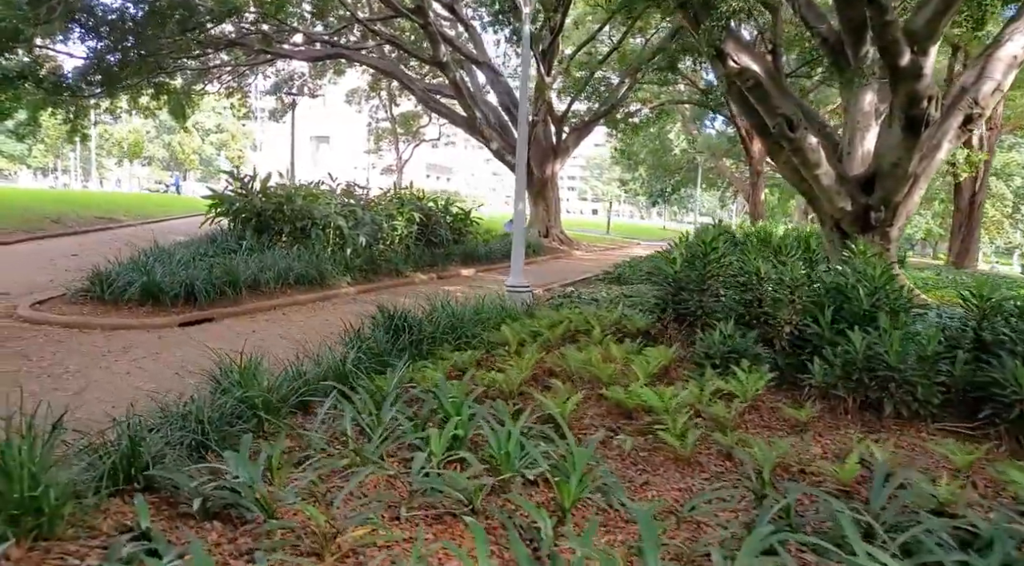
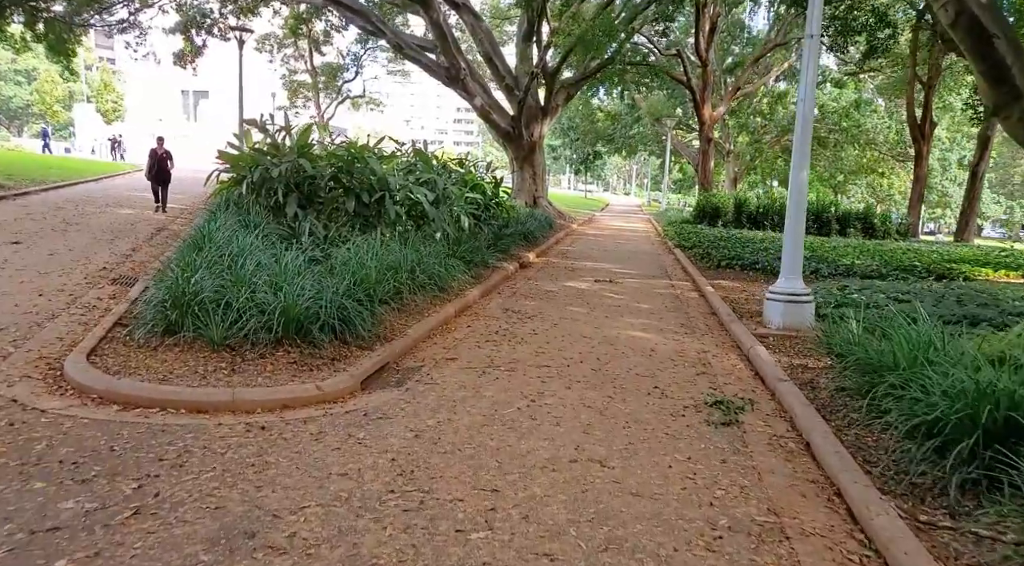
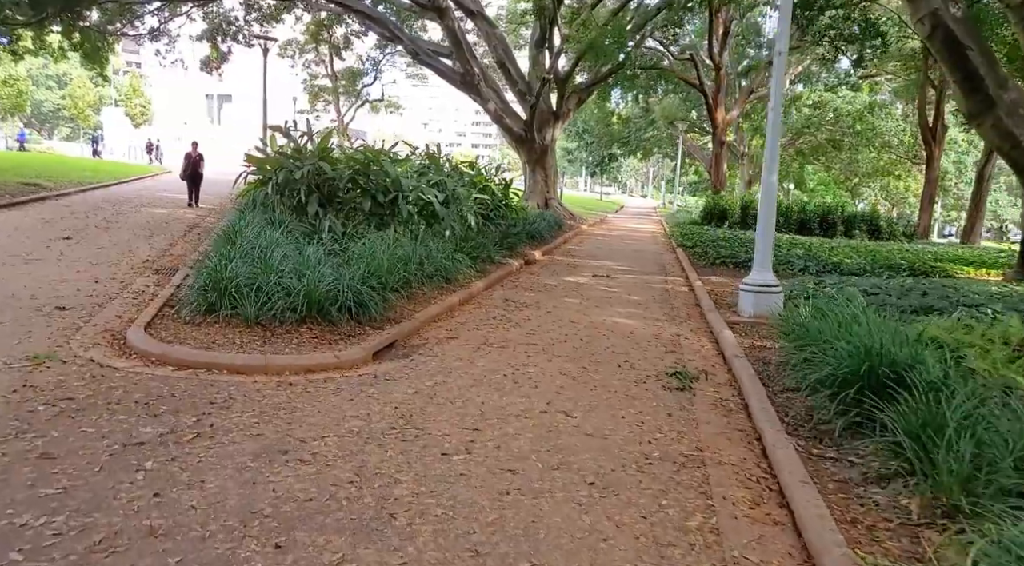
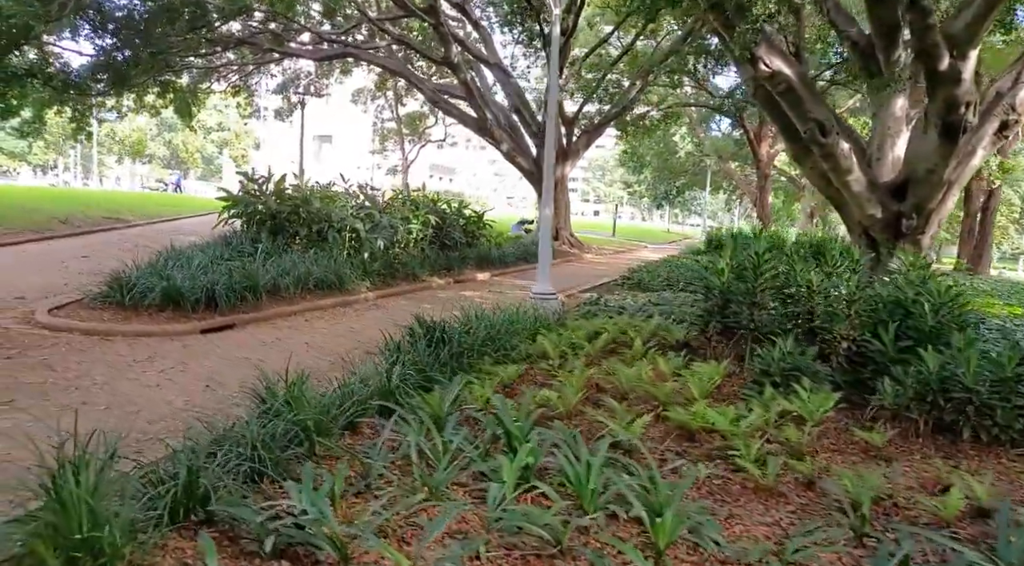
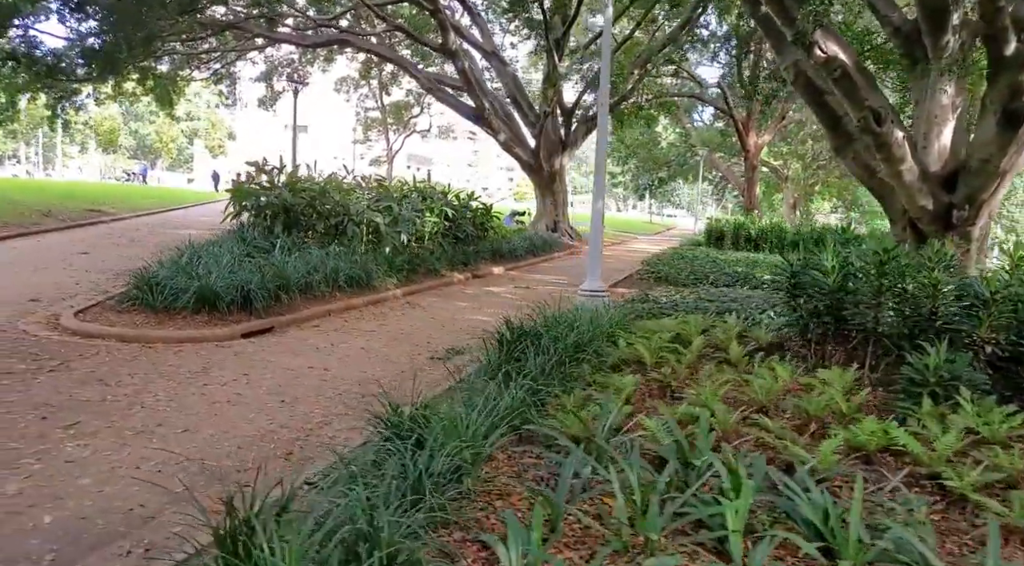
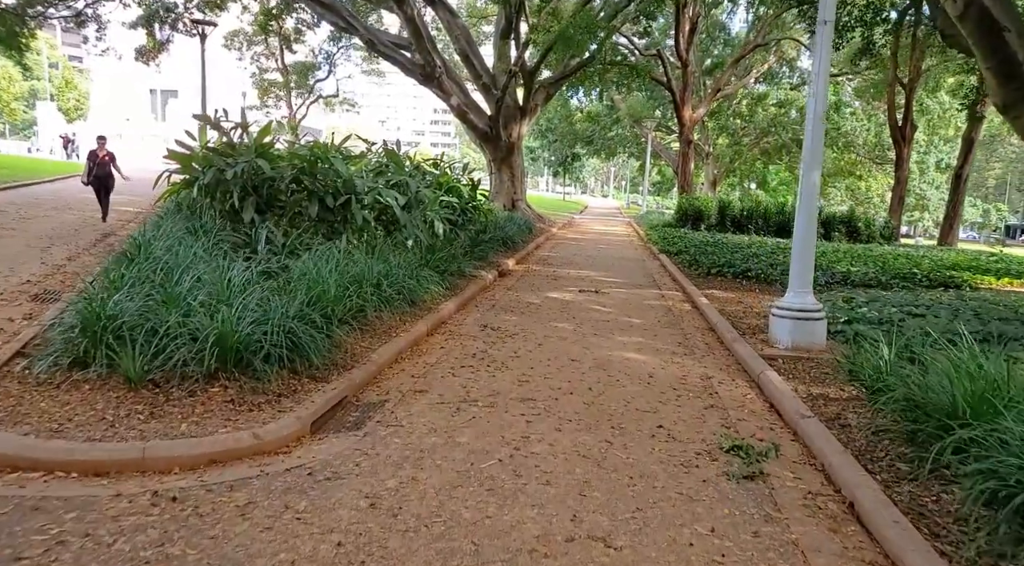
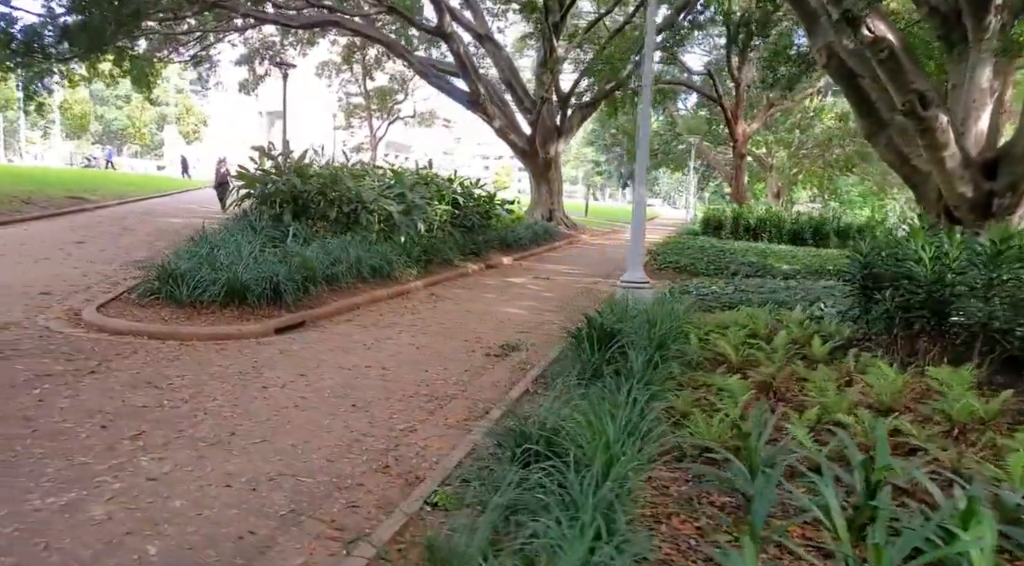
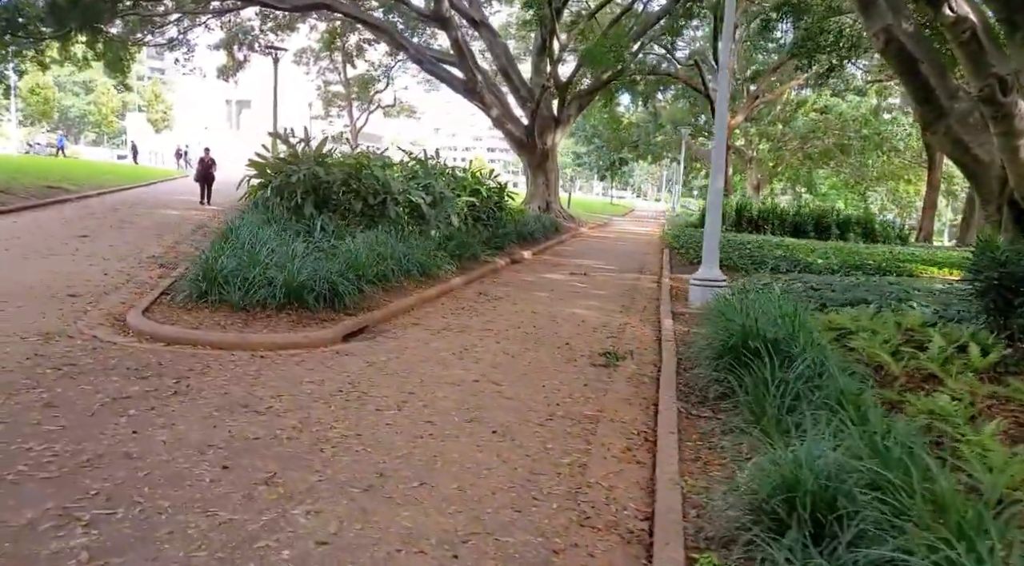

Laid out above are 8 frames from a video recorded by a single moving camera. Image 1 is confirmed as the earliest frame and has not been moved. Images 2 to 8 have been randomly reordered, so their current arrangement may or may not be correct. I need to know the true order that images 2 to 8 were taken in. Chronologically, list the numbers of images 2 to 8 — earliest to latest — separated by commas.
4, 5, 7, 8, 3, 2, 6
